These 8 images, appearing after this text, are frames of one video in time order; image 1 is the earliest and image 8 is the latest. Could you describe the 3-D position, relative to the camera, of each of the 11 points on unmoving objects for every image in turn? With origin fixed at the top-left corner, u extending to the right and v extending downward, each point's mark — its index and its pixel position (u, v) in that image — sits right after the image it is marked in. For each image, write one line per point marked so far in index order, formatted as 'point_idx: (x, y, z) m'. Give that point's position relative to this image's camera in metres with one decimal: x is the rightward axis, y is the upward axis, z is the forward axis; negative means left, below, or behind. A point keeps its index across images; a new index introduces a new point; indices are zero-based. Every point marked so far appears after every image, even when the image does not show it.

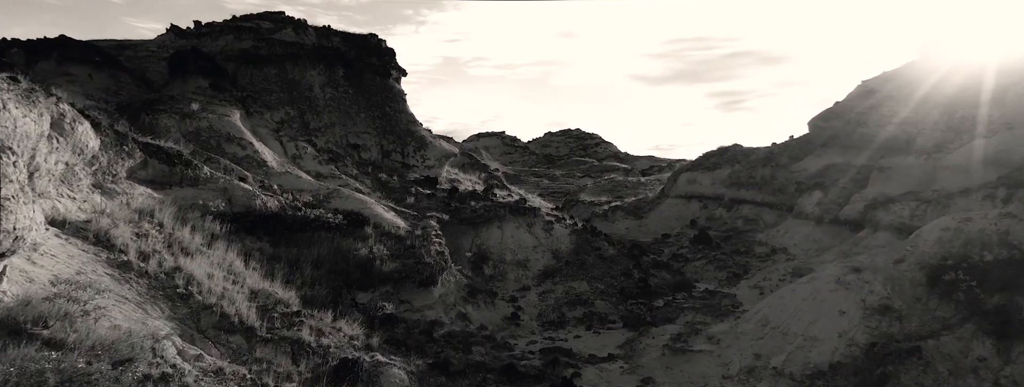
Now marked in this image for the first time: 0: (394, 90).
0: (-4.1, +3.6, +19.9) m
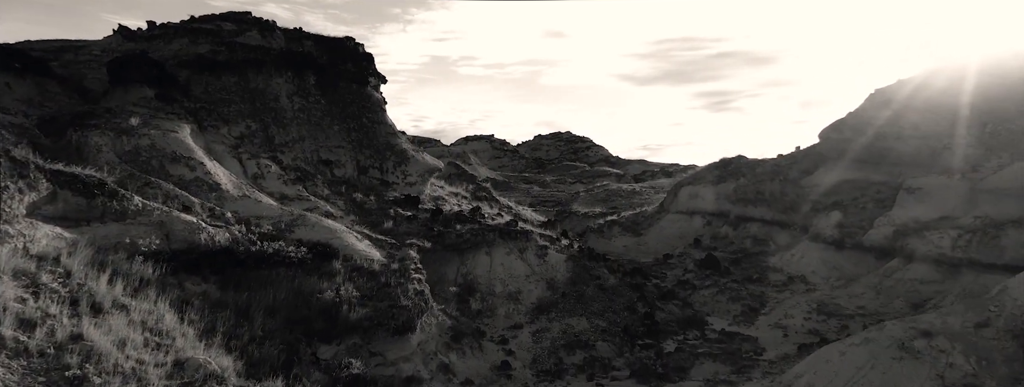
0: (-4.5, +3.0, +18.1) m
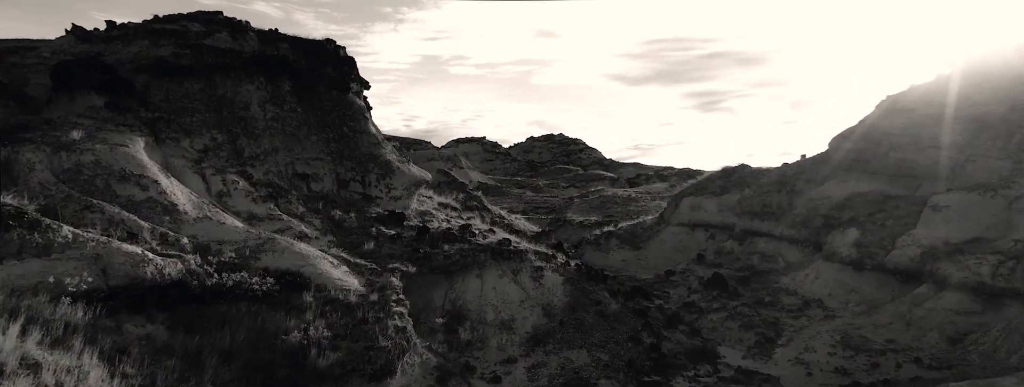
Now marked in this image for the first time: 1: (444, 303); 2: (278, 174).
0: (-4.7, +2.6, +16.8) m
1: (-1.5, -2.5, +12.9) m
2: (-5.8, +0.5, +14.0) m
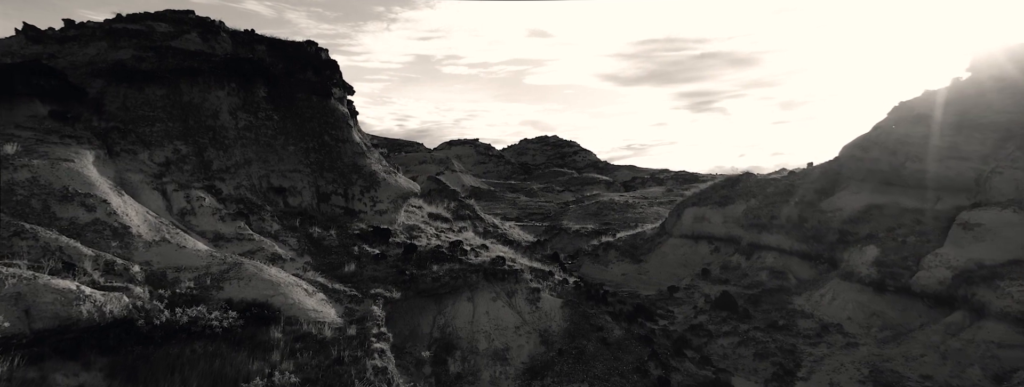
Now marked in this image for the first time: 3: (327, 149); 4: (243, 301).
0: (-4.8, +2.2, +15.6) m
1: (-1.7, -2.9, +11.7) m
2: (-5.9, +0.1, +12.8) m
3: (-4.9, +1.2, +15.0) m
4: (-4.4, -1.8, +9.2) m
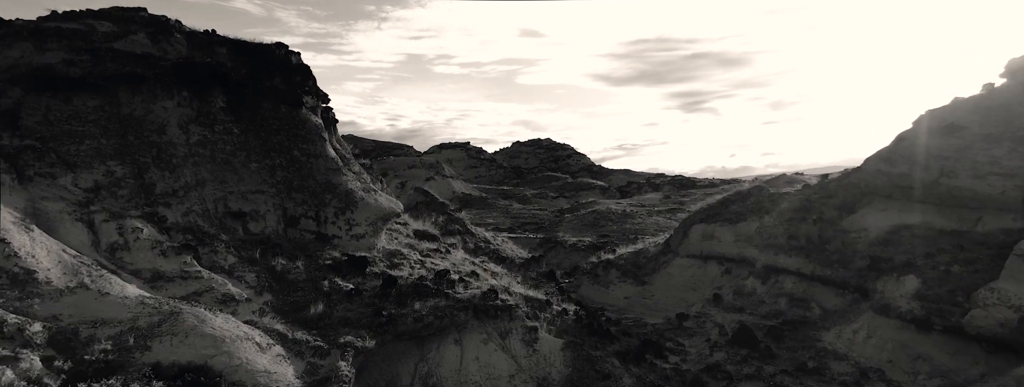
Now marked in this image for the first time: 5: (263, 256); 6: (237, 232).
0: (-5.0, +1.7, +13.9) m
1: (-1.8, -3.4, +10.0) m
2: (-6.0, -0.4, +11.0) m
3: (-5.0, +0.7, +13.2) m
4: (-4.5, -2.3, +7.5) m
5: (-5.0, -1.3, +11.3) m
6: (-5.6, -0.8, +11.5) m
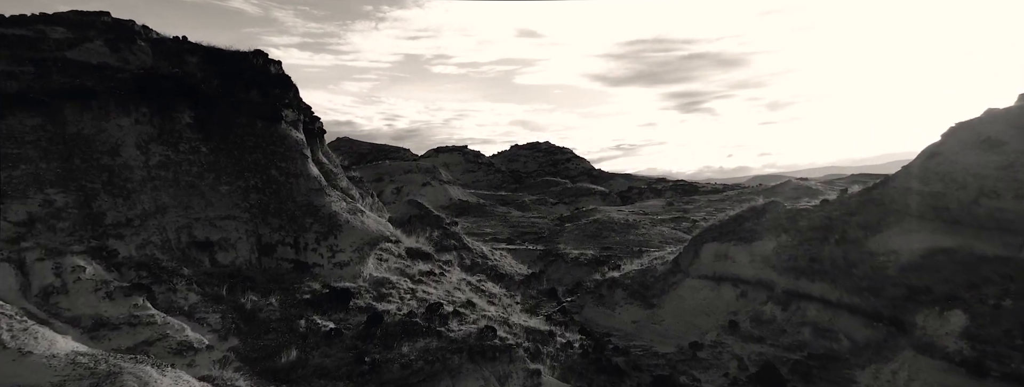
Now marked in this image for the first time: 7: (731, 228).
0: (-5.0, +1.2, +12.6) m
1: (-1.8, -3.9, +8.7) m
2: (-6.0, -0.9, +9.7) m
3: (-5.1, +0.2, +11.9) m
4: (-4.4, -2.8, +6.2) m
5: (-5.0, -1.7, +10.0) m
6: (-5.6, -1.3, +10.2) m
7: (+7.0, -1.1, +18.0) m
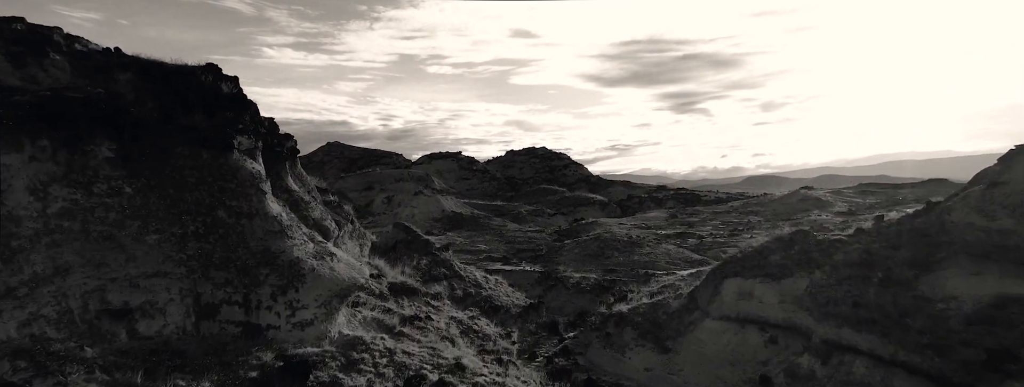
0: (-5.1, +0.4, +10.4) m
1: (-1.8, -4.7, +6.6) m
2: (-6.0, -1.7, +7.6) m
3: (-5.1, -0.6, +9.8) m
4: (-4.4, -3.6, +4.1) m
5: (-5.0, -2.5, +7.8) m
6: (-5.6, -2.1, +8.0) m
7: (+6.9, -1.9, +15.9) m
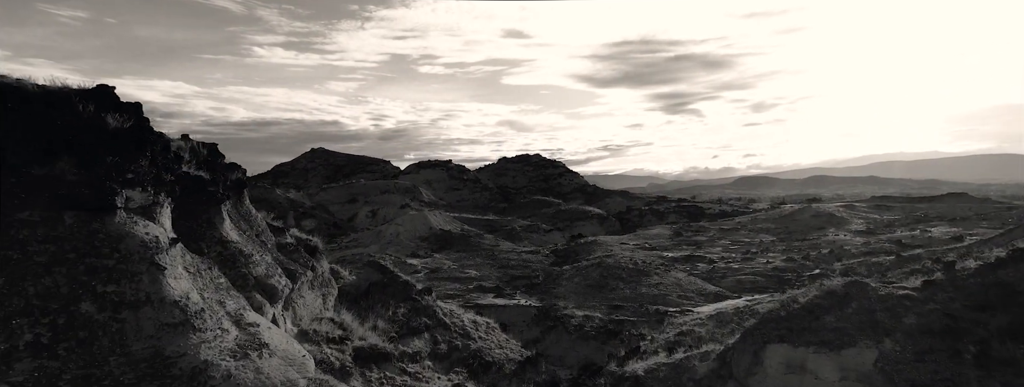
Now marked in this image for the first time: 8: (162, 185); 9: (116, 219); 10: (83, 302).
0: (-5.1, -0.7, +7.3) m
1: (-1.8, -5.7, +3.6) m
2: (-6.1, -2.7, +4.4) m
3: (-5.1, -1.7, +6.7) m
4: (-4.4, -4.6, +1.0) m
5: (-5.0, -3.6, +4.7) m
6: (-5.6, -3.1, +4.9) m
7: (+6.8, -2.9, +13.0) m
8: (-5.4, +0.3, +8.7) m
9: (-5.3, -0.3, +7.4) m
10: (-5.2, -1.3, +6.8) m
